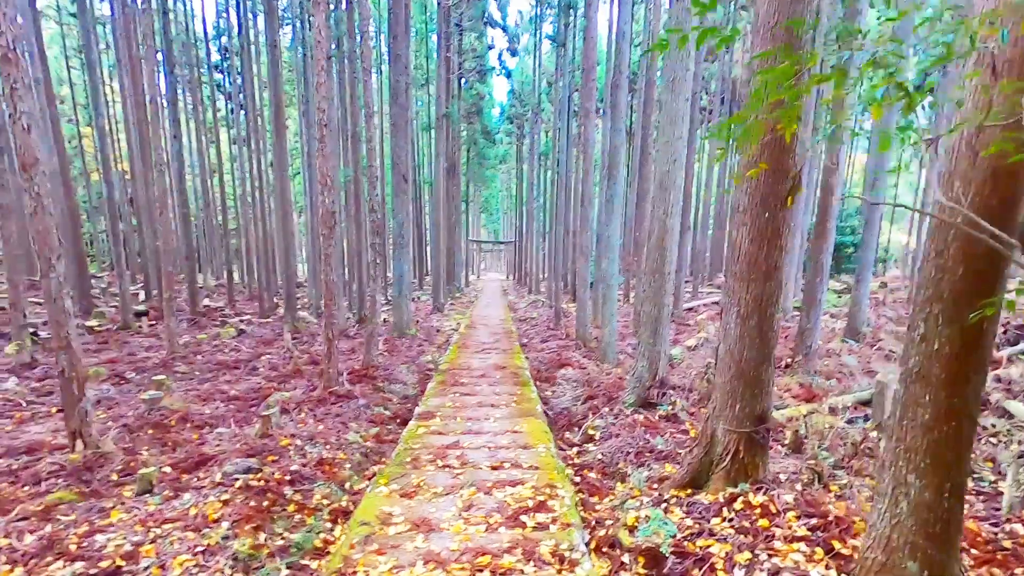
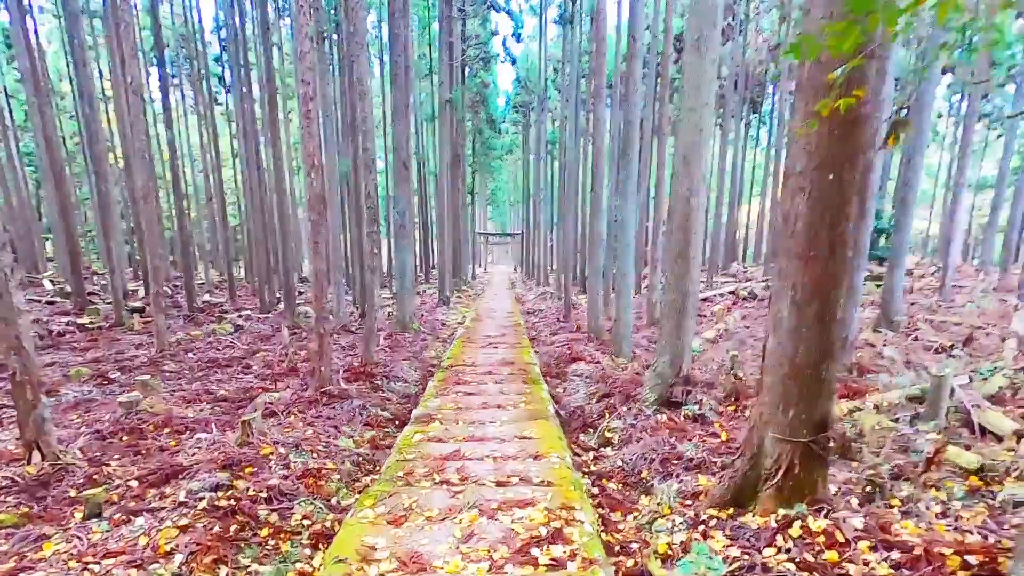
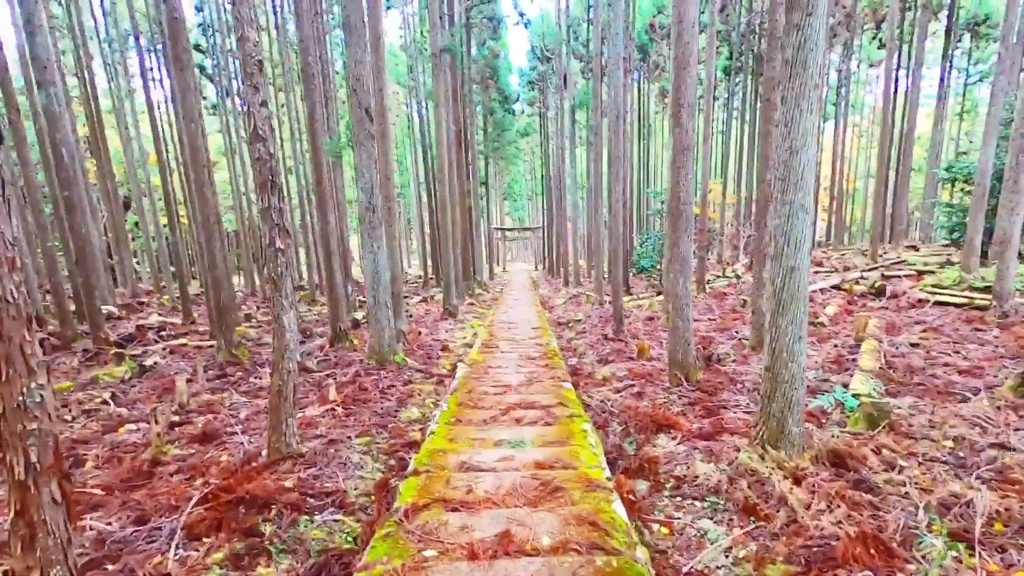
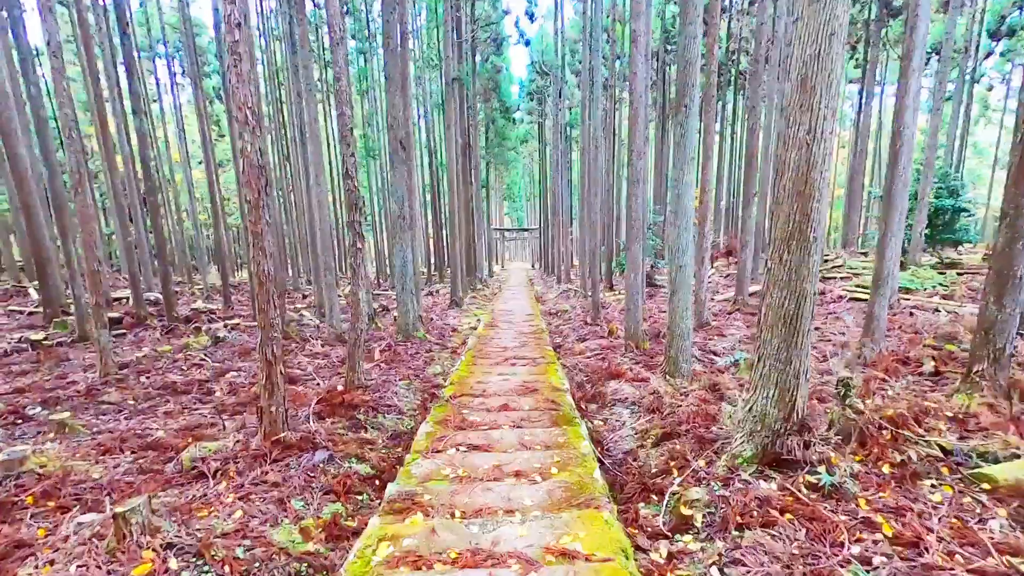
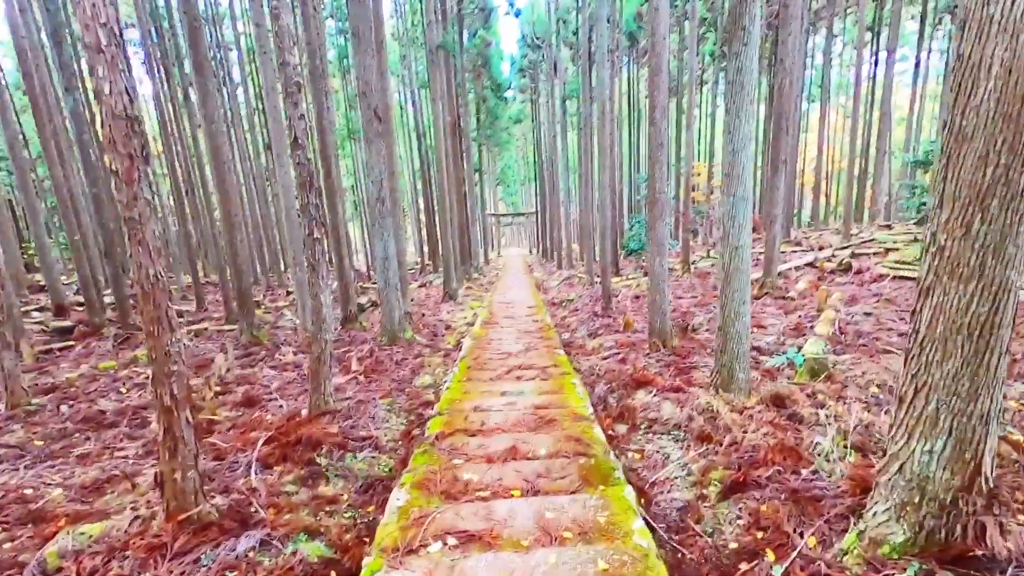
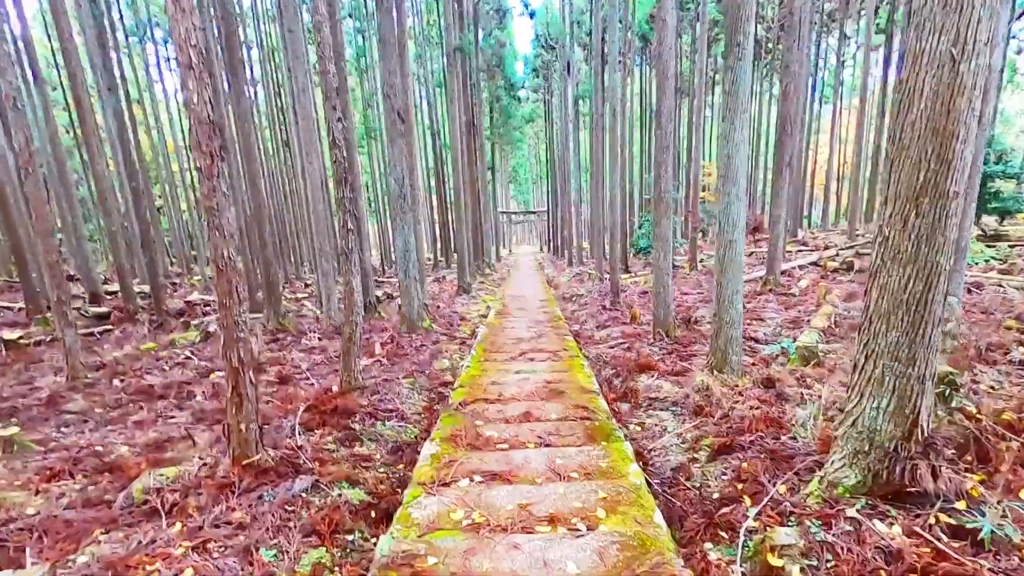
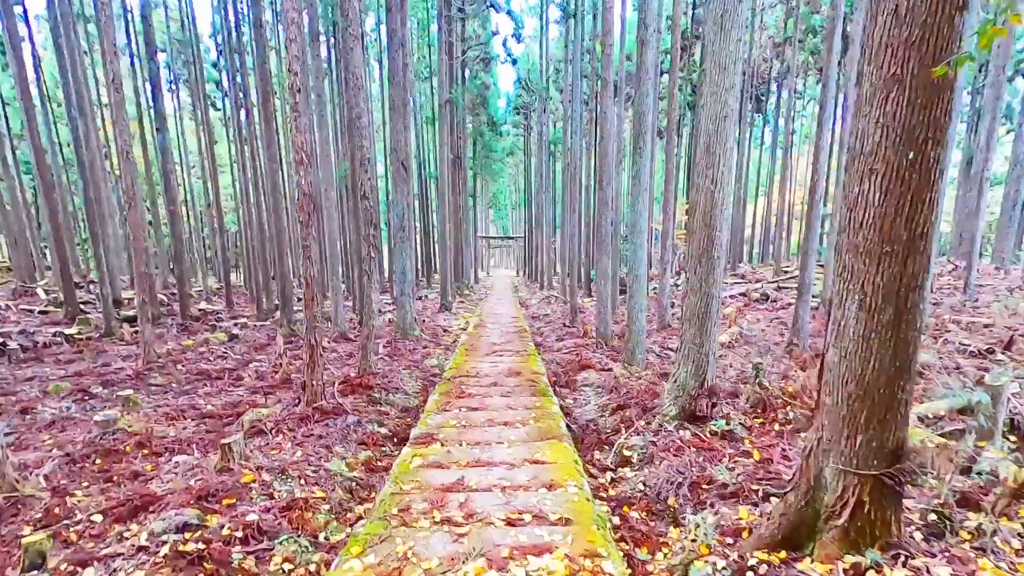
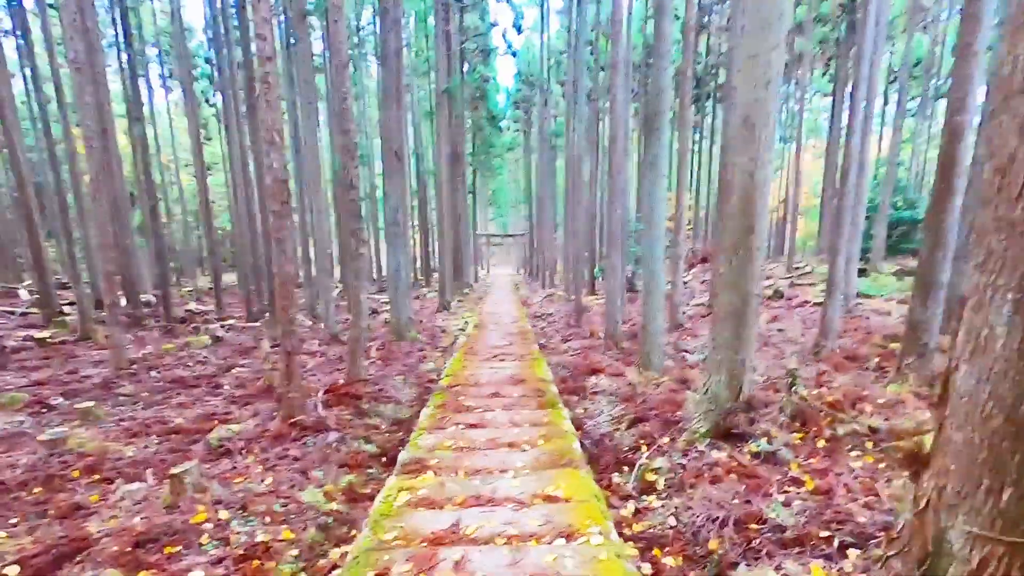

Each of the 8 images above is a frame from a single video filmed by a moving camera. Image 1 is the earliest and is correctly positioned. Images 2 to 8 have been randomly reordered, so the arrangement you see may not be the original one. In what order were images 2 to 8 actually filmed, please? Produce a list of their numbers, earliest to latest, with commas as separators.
2, 7, 8, 4, 6, 5, 3
